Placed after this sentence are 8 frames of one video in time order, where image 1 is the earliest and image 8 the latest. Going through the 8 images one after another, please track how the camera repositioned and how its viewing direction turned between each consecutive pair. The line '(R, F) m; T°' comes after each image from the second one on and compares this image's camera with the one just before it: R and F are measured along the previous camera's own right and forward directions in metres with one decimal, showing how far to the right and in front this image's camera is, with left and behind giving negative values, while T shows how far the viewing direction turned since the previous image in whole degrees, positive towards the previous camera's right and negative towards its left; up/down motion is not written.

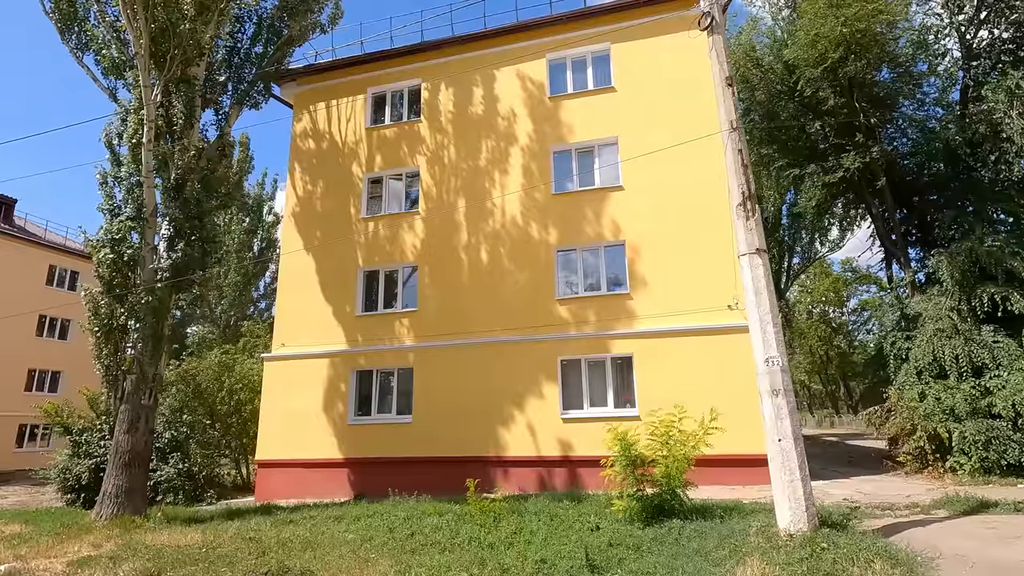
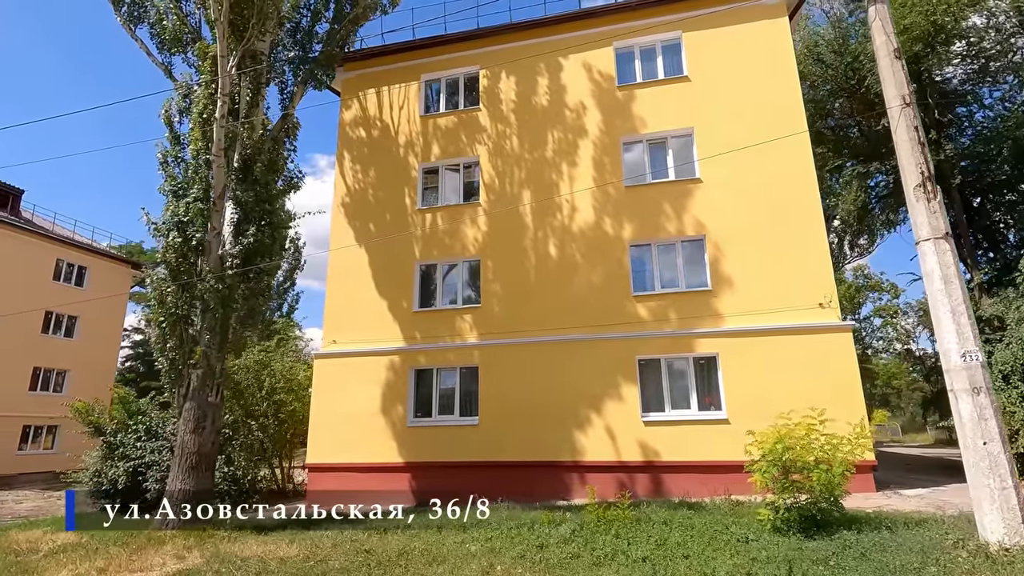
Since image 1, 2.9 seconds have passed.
(-1.9, +0.7) m; +1°
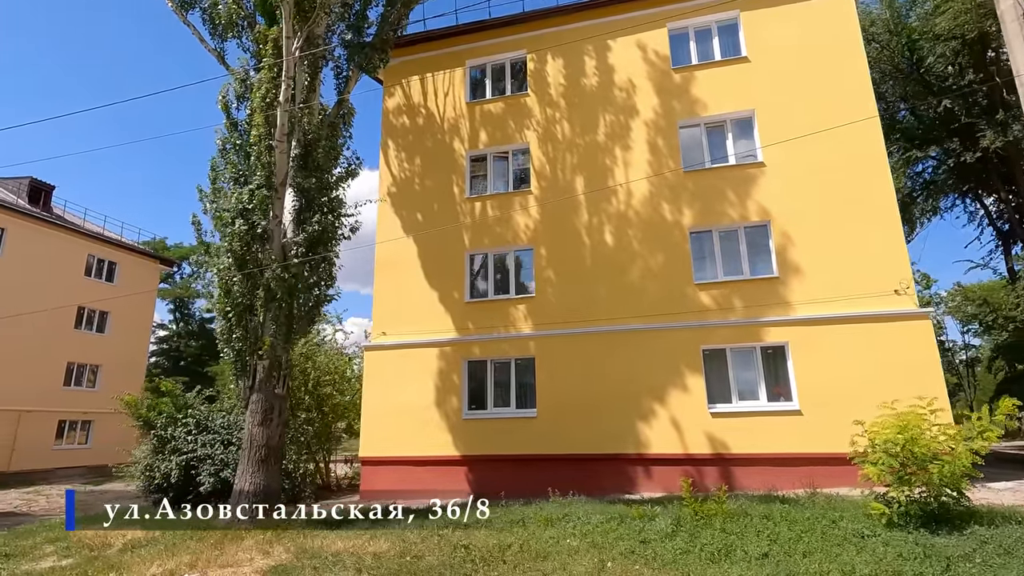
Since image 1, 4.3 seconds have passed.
(-1.1, +0.3) m; -1°
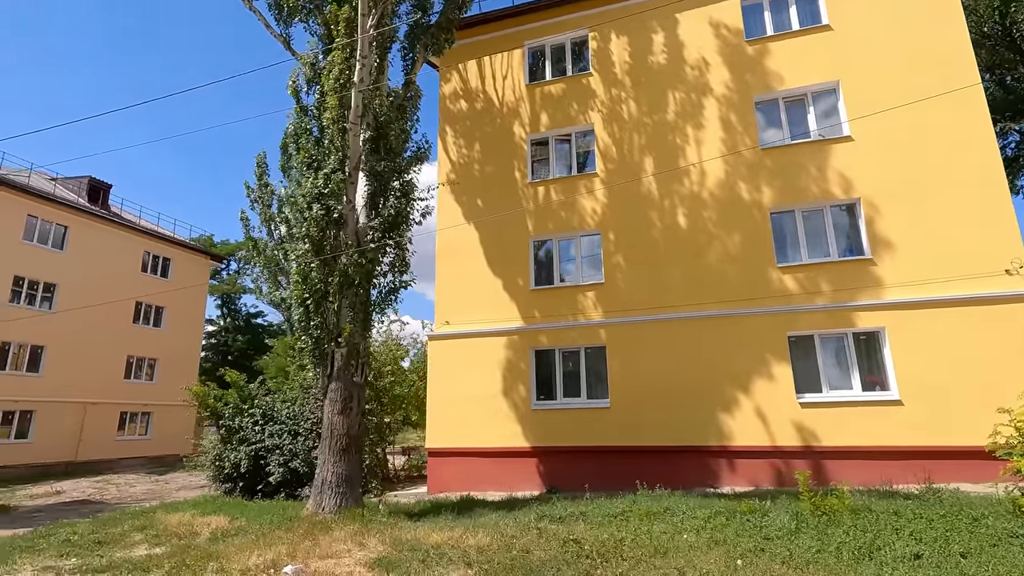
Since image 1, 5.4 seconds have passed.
(-0.9, +0.4) m; -3°
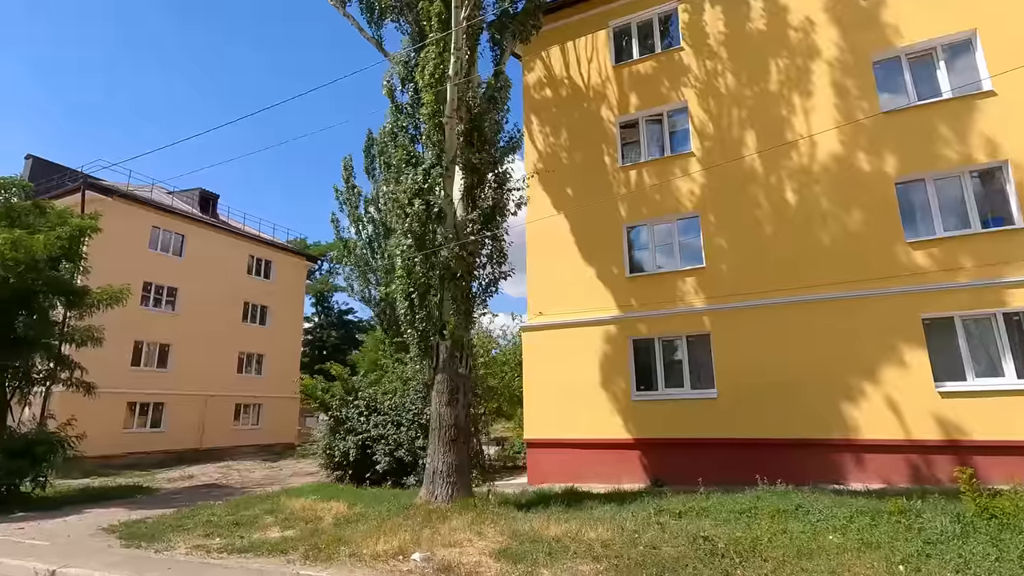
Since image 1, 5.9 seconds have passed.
(-0.4, +0.1) m; -8°
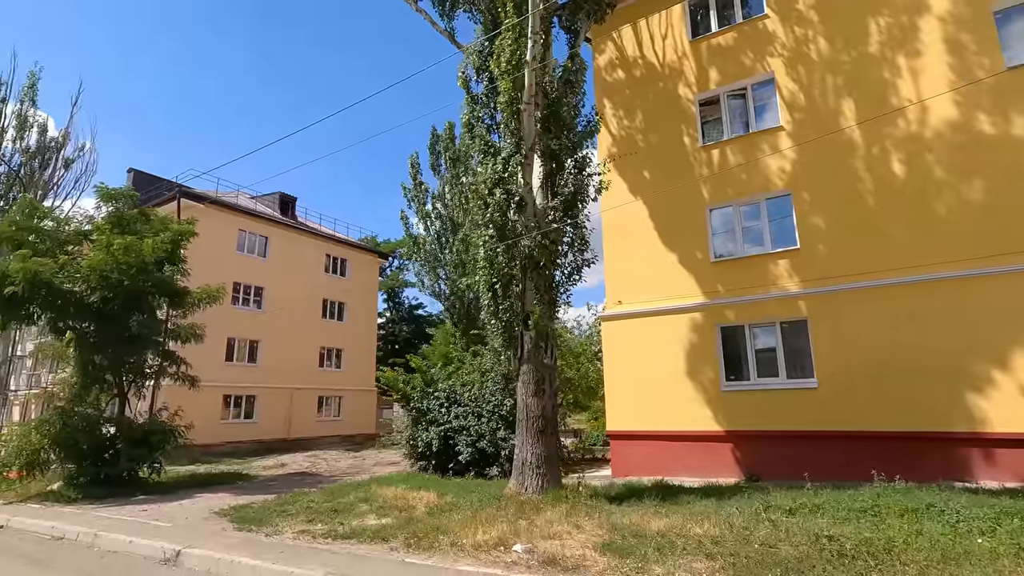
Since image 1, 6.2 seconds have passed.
(-0.4, +0.1) m; -7°
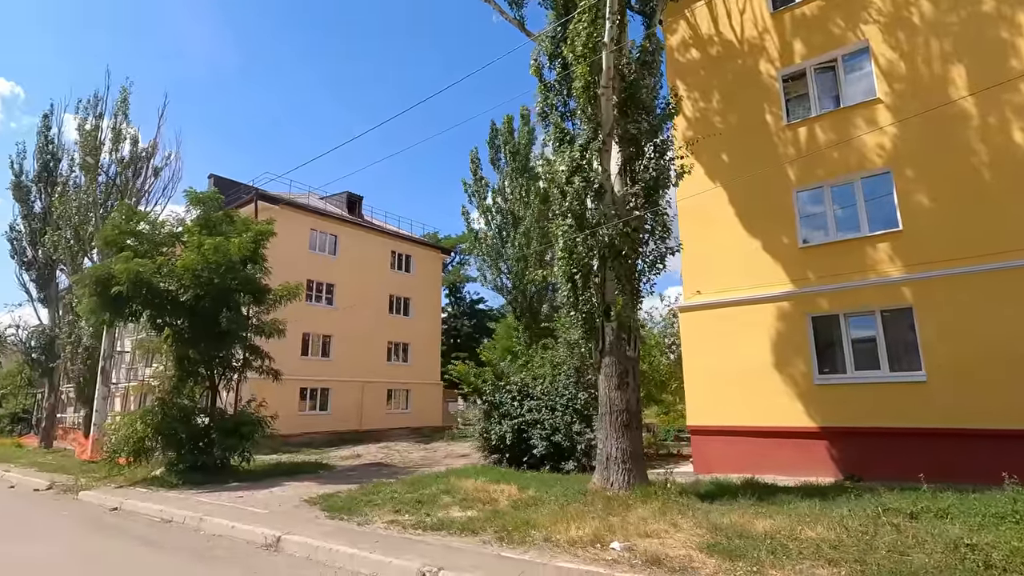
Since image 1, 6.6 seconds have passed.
(-0.4, +0.1) m; -6°
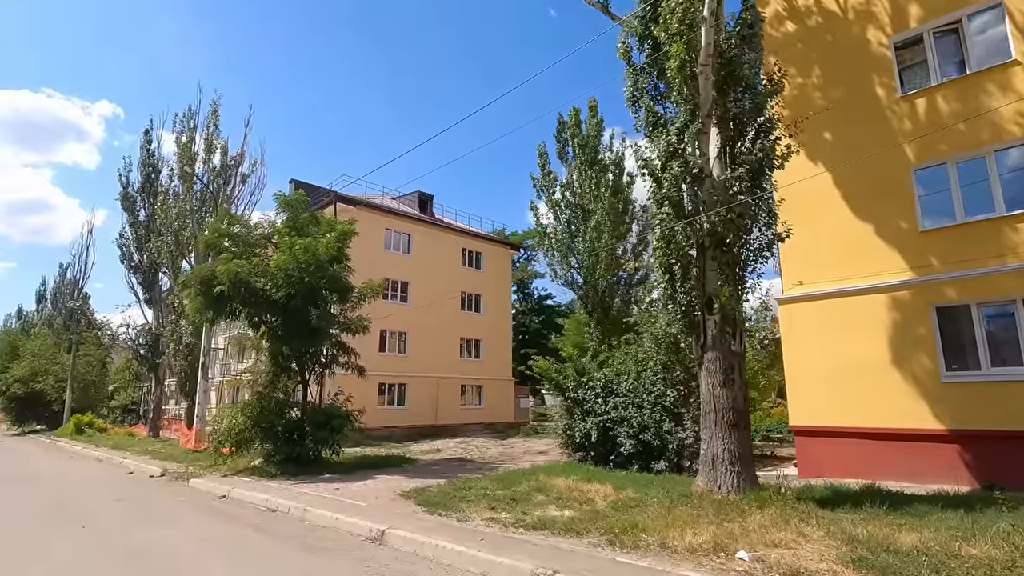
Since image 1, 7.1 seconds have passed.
(-0.5, +0.2) m; -7°
